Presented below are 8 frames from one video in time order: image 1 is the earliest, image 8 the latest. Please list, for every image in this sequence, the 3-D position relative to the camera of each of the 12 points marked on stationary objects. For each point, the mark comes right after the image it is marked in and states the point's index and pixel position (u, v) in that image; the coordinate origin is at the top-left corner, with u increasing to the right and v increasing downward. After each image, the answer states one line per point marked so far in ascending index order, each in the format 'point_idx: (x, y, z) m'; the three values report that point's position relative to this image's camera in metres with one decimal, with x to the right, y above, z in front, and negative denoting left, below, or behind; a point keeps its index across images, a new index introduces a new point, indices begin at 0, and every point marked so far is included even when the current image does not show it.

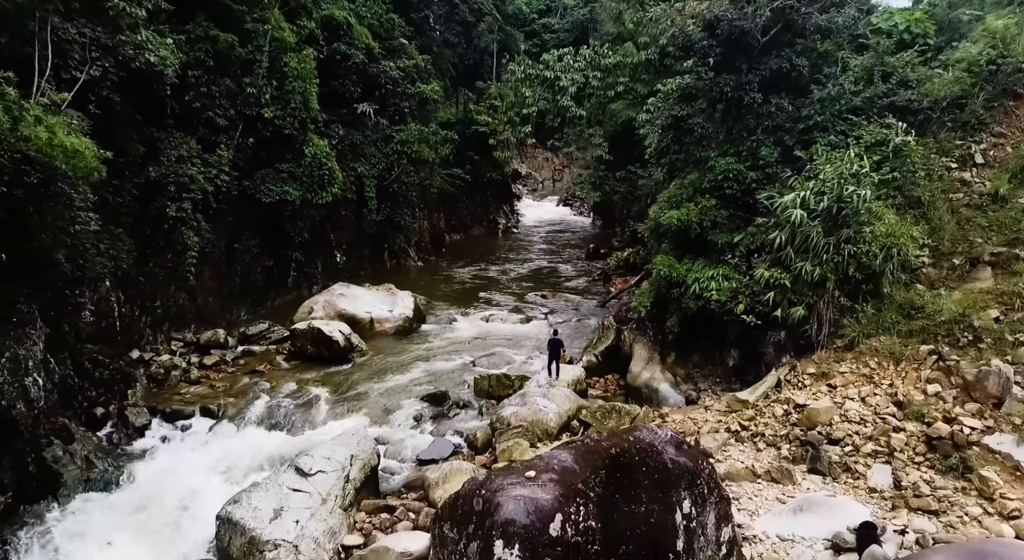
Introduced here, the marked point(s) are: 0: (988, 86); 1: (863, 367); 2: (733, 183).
0: (+5.4, +2.2, +7.4) m
1: (+3.3, -0.8, +6.1) m
2: (+2.7, +1.1, +8.0) m
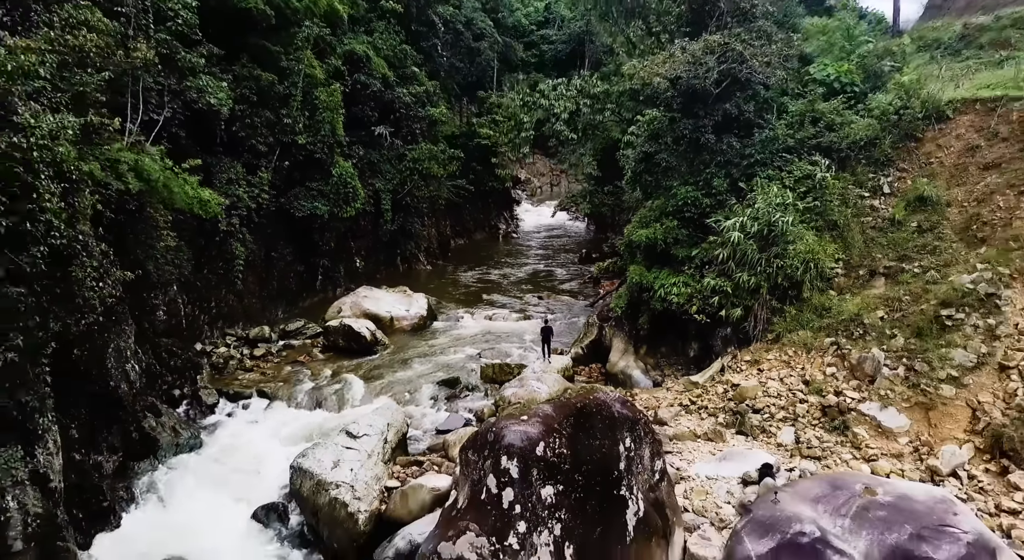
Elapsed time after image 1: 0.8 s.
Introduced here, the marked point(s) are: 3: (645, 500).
0: (+5.4, +2.1, +9.3) m
1: (+3.3, -0.9, +7.9) m
2: (+2.7, +1.0, +9.8) m
3: (+1.1, -1.7, +5.1) m
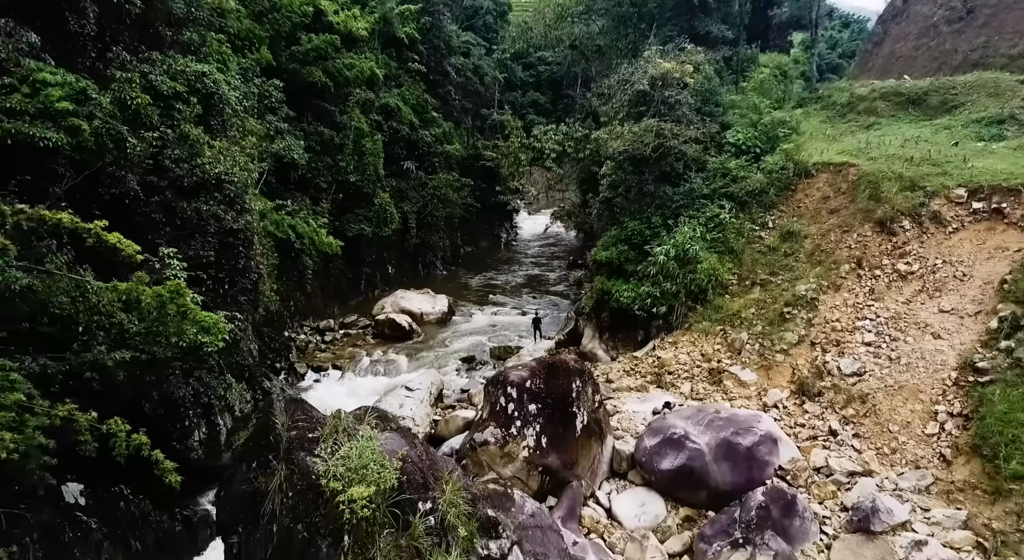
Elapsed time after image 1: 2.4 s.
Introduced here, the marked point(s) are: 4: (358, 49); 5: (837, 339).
0: (+5.4, +2.0, +13.5) m
1: (+3.3, -1.1, +12.2) m
2: (+2.7, +0.9, +14.0) m
3: (+1.1, -1.8, +9.4) m
4: (-4.4, +6.6, +18.9) m
5: (+5.2, -0.9, +10.7) m
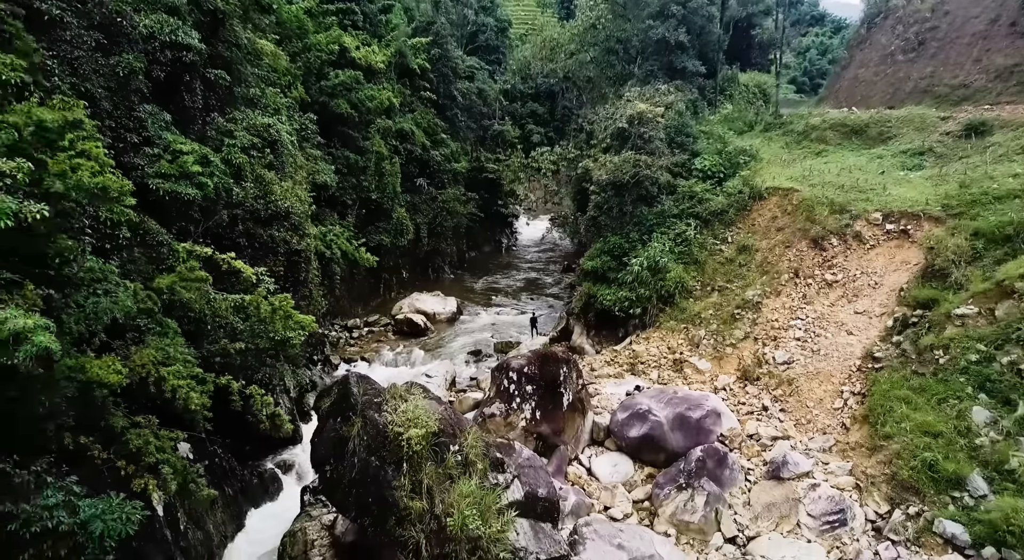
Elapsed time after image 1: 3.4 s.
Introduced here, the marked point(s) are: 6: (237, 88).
0: (+5.4, +1.8, +16.1) m
1: (+3.3, -1.2, +14.8) m
2: (+2.7, +0.7, +16.6) m
3: (+1.2, -2.0, +12.0) m
4: (-4.4, +6.5, +21.5) m
5: (+5.2, -1.1, +13.3) m
6: (-5.0, +3.4, +12.0) m
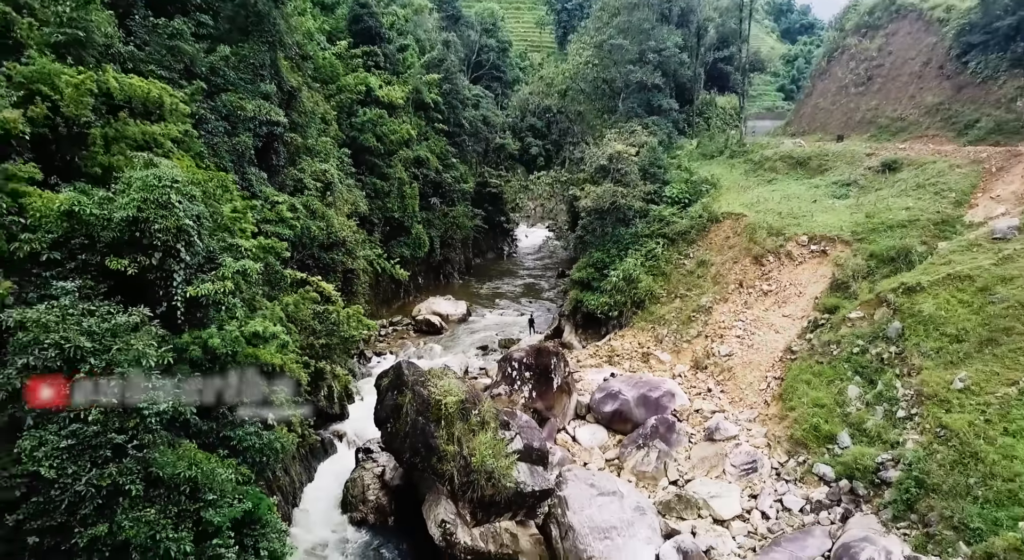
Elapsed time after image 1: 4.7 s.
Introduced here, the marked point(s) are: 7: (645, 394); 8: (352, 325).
0: (+5.4, +1.6, +19.7) m
1: (+3.4, -1.4, +18.4) m
2: (+2.8, +0.5, +20.2) m
3: (+1.2, -2.3, +15.6) m
4: (-4.3, +6.3, +25.0) m
5: (+5.3, -1.3, +16.9) m
6: (-4.9, +3.2, +15.5) m
7: (+3.0, -2.6, +15.0) m
8: (-3.2, -0.9, +13.5) m
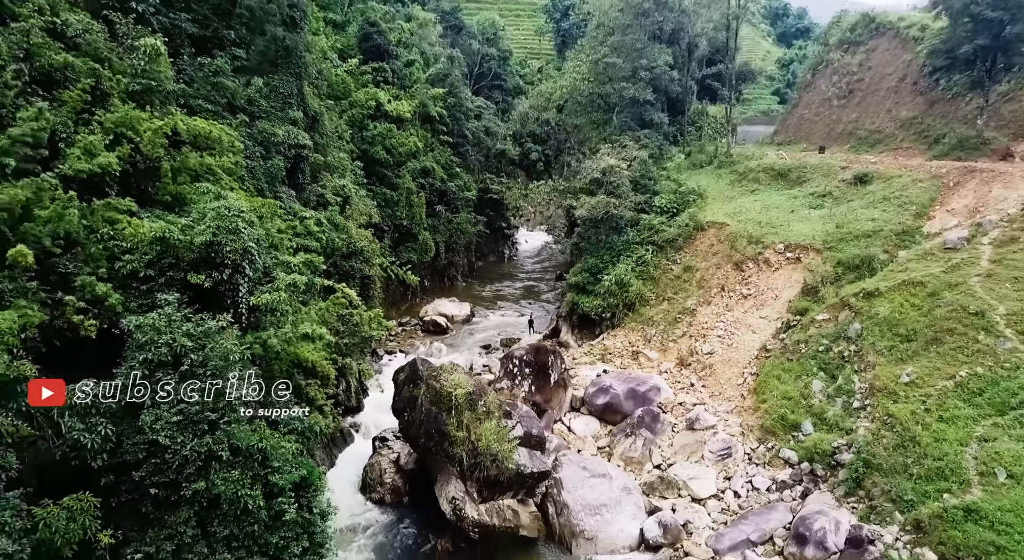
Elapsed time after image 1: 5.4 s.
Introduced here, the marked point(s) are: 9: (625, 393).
0: (+5.5, +1.5, +21.3) m
1: (+3.4, -1.6, +20.0) m
2: (+2.8, +0.4, +21.8) m
3: (+1.2, -2.4, +17.2) m
4: (-4.3, +6.1, +26.6) m
5: (+5.3, -1.5, +18.5) m
6: (-4.9, +3.0, +17.1) m
7: (+3.0, -2.7, +16.6) m
8: (-3.2, -1.0, +15.1) m
9: (+2.8, -2.8, +16.5) m
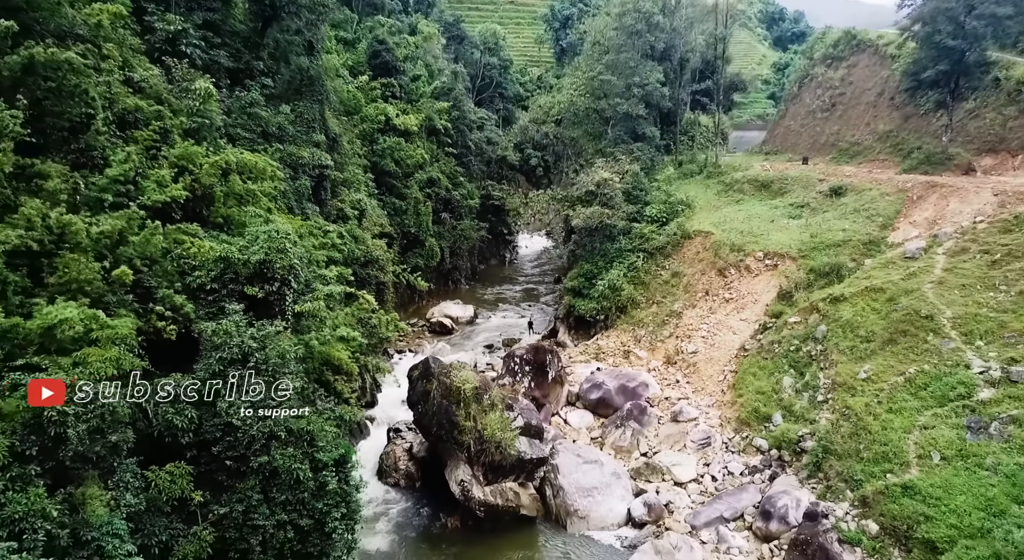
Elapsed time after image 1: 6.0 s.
0: (+5.5, +1.3, +22.9) m
1: (+3.4, -1.7, +21.6) m
2: (+2.8, +0.2, +23.5) m
3: (+1.3, -2.6, +18.8) m
4: (-4.3, +6.0, +28.3) m
5: (+5.4, -1.6, +20.1) m
6: (-4.8, +2.9, +18.8) m
7: (+3.1, -2.9, +18.2) m
8: (-3.2, -1.2, +16.8) m
9: (+2.8, -3.0, +18.1) m
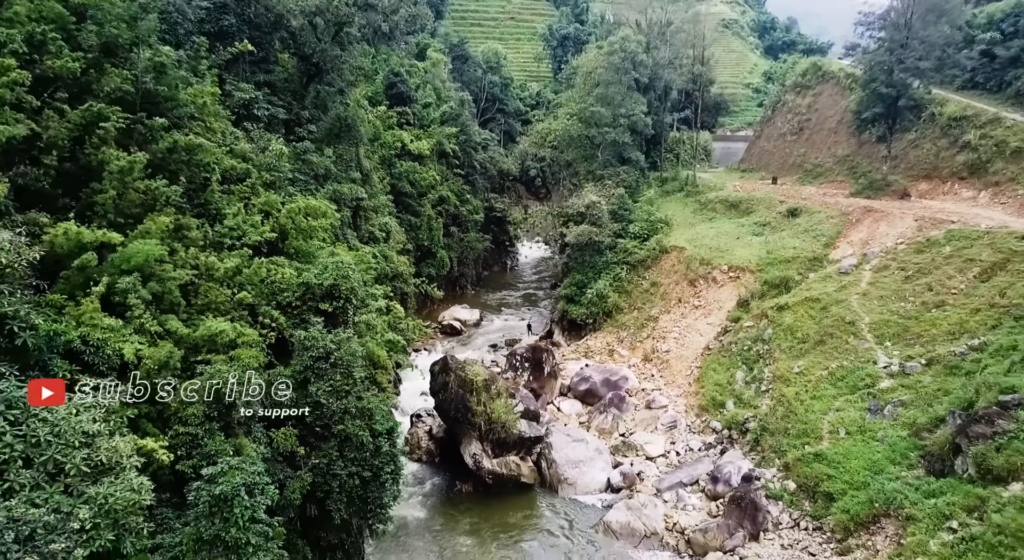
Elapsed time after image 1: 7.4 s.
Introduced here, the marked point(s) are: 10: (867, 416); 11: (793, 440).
0: (+5.6, +1.0, +26.5) m
1: (+3.5, -2.1, +25.2) m
2: (+2.9, -0.1, +27.0) m
3: (+1.3, -2.9, +22.4) m
4: (-4.2, +5.7, +31.8) m
5: (+5.4, -2.0, +23.7) m
6: (-4.8, +2.5, +22.3) m
7: (+3.1, -3.2, +21.8) m
8: (-3.1, -1.6, +20.4) m
9: (+2.9, -3.3, +21.7) m
10: (+8.5, -3.2, +15.9) m
11: (+6.9, -3.9, +16.3) m
